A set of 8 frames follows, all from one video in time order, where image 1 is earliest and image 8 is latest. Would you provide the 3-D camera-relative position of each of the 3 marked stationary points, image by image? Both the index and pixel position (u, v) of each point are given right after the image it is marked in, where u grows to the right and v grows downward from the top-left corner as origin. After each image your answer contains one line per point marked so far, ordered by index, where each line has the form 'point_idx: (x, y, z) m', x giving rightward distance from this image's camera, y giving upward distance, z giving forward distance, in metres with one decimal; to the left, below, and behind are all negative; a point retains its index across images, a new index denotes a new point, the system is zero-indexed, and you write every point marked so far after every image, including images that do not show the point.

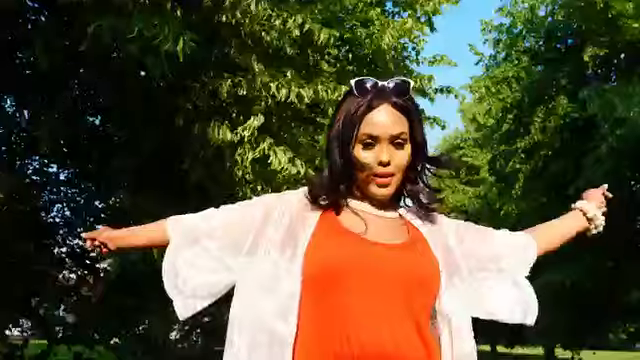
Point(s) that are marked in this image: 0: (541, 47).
0: (+4.5, +3.0, +21.1) m
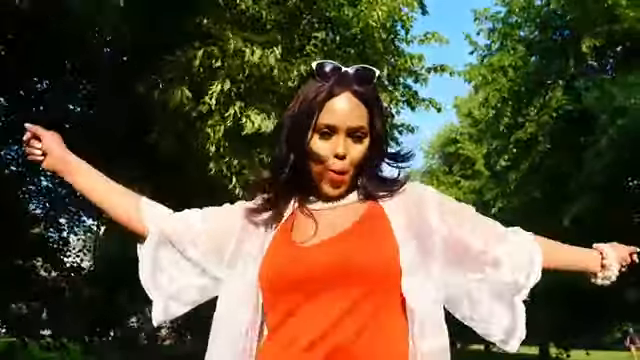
0: (+4.4, +3.0, +20.2) m
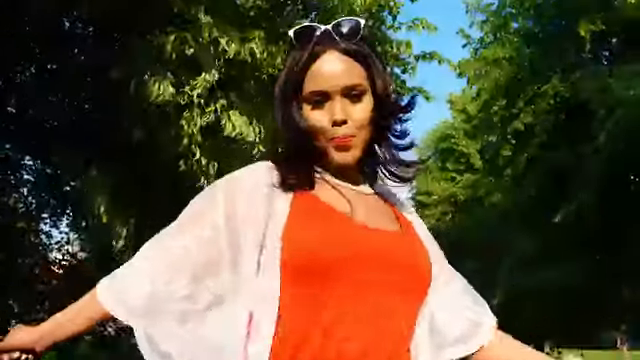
0: (+4.2, +3.1, +19.8) m
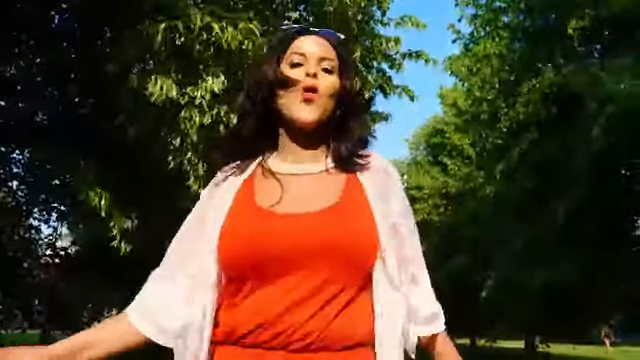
0: (+4.0, +3.2, +19.8) m
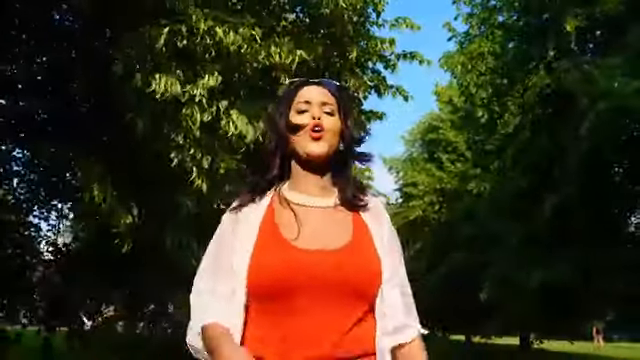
0: (+3.9, +3.2, +19.9) m
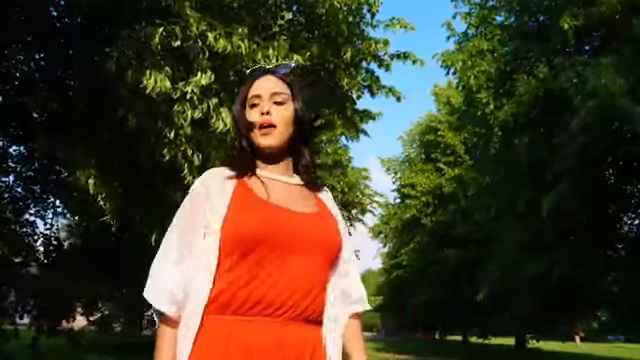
0: (+3.9, +3.2, +20.0) m
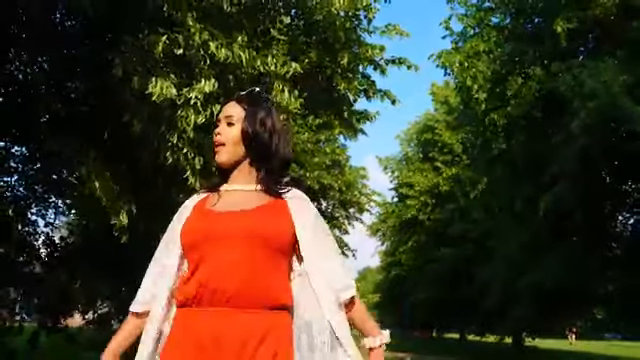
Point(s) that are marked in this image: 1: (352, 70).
0: (+3.9, +3.2, +20.1) m
1: (+0.5, +1.8, +16.2) m
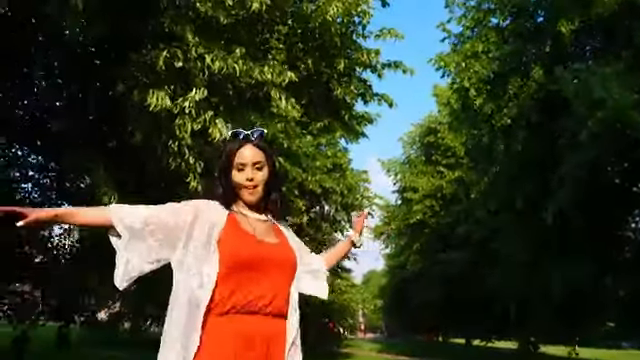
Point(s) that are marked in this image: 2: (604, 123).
0: (+3.8, +3.2, +19.7) m
1: (+0.5, +1.7, +15.8) m
2: (+4.3, +1.0, +14.9) m
